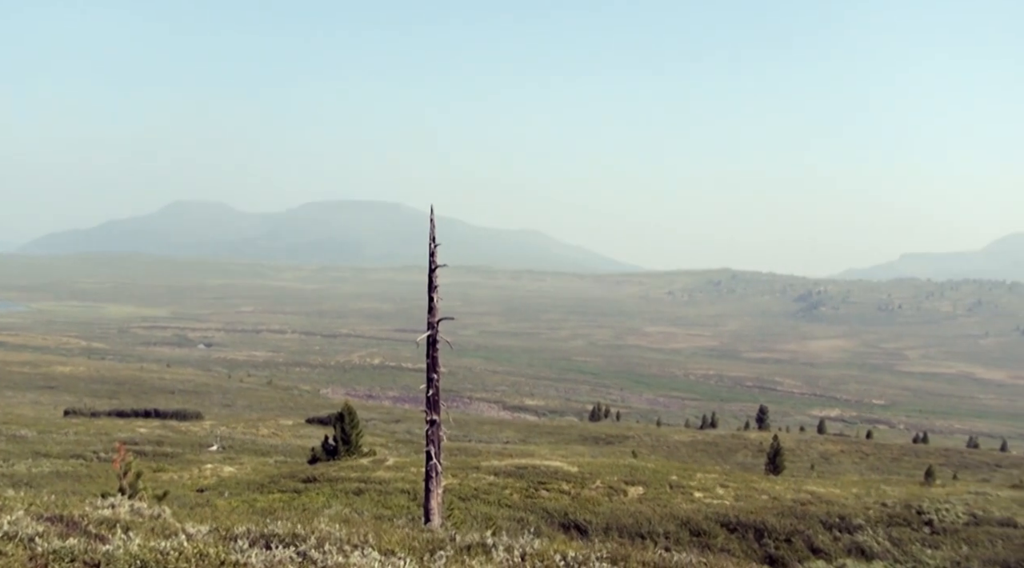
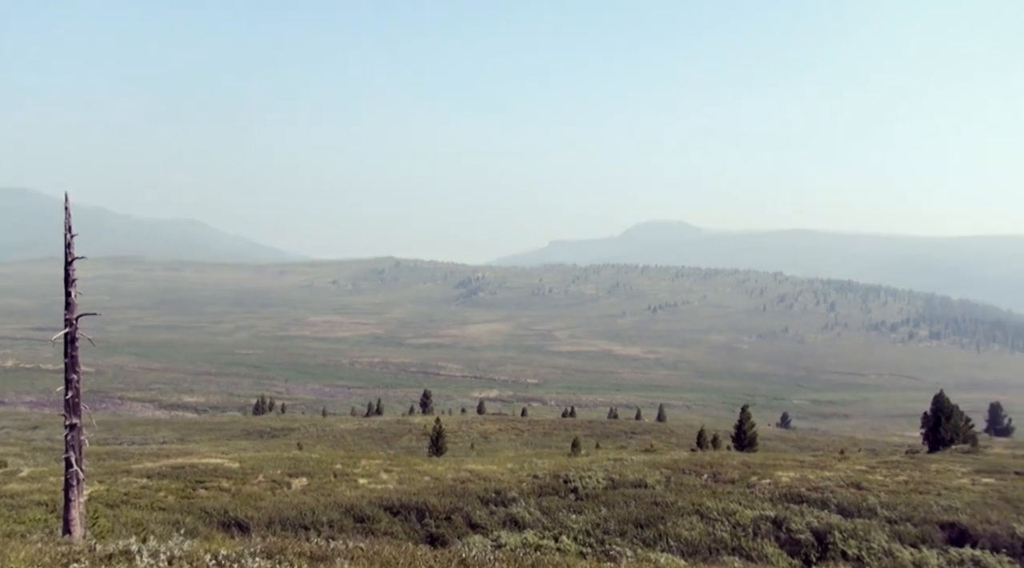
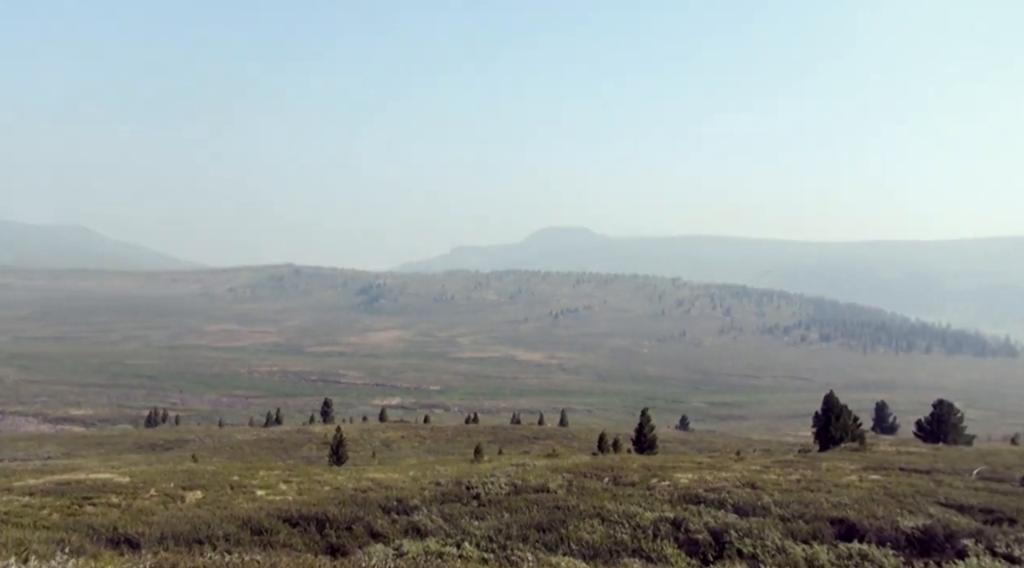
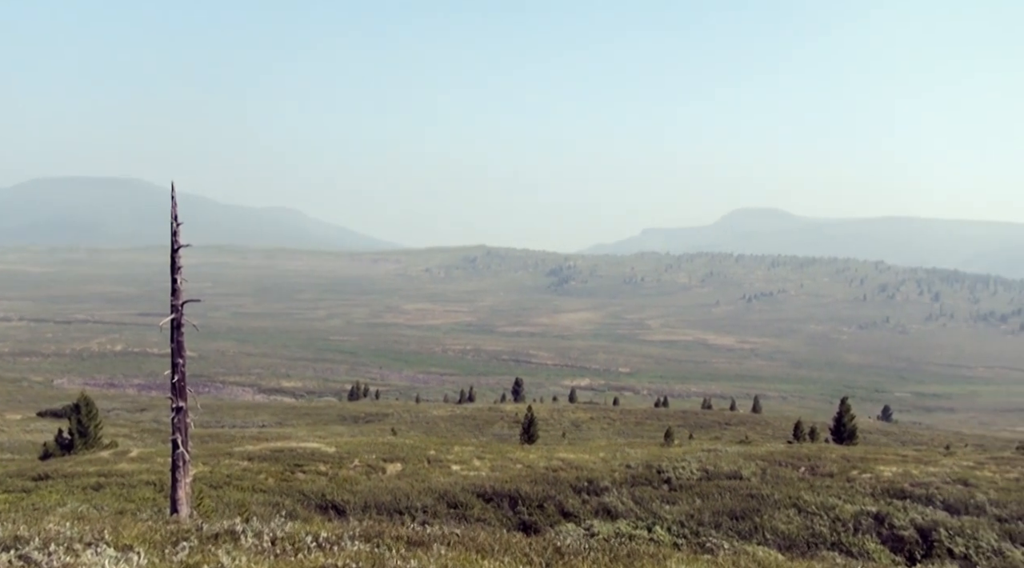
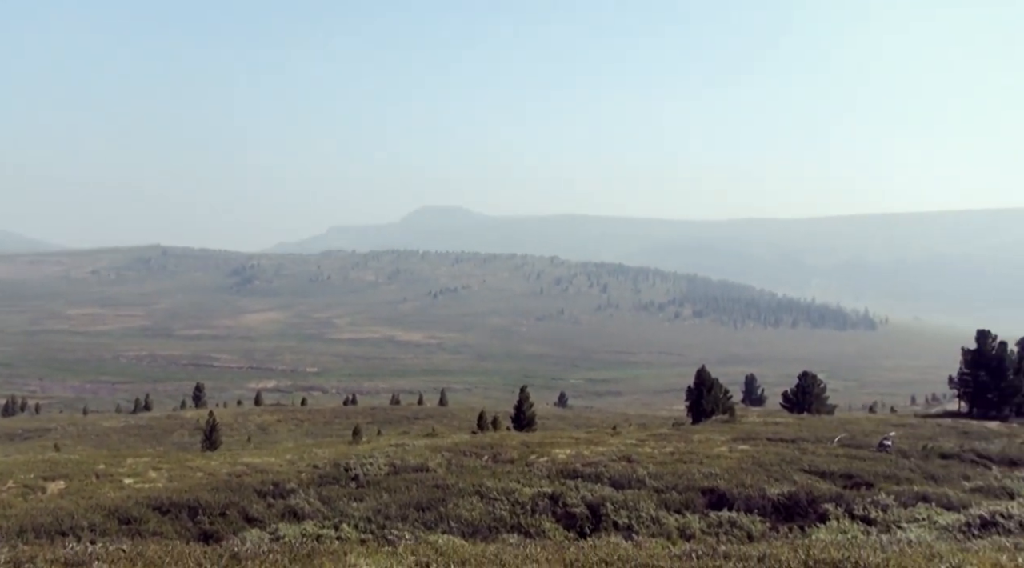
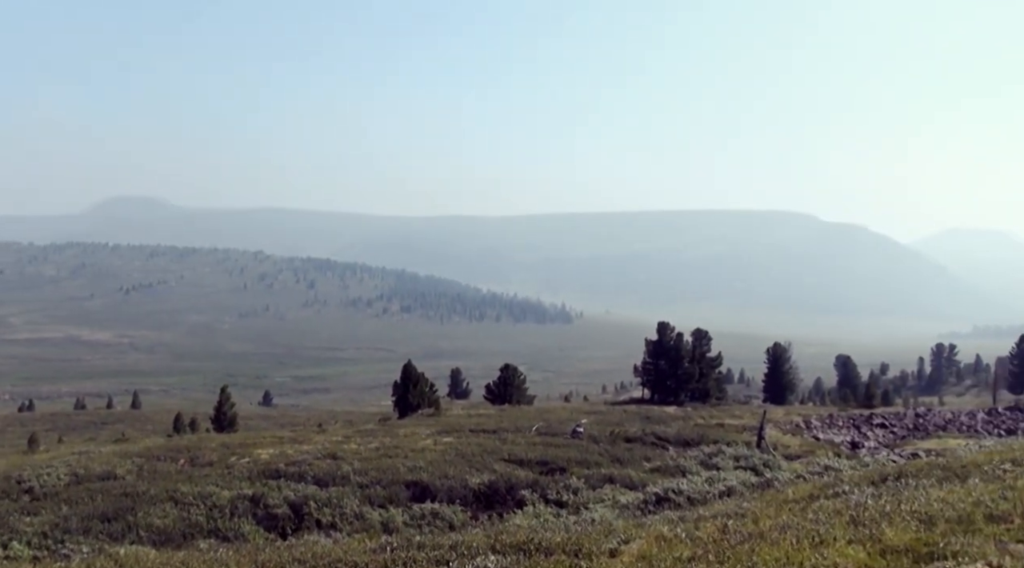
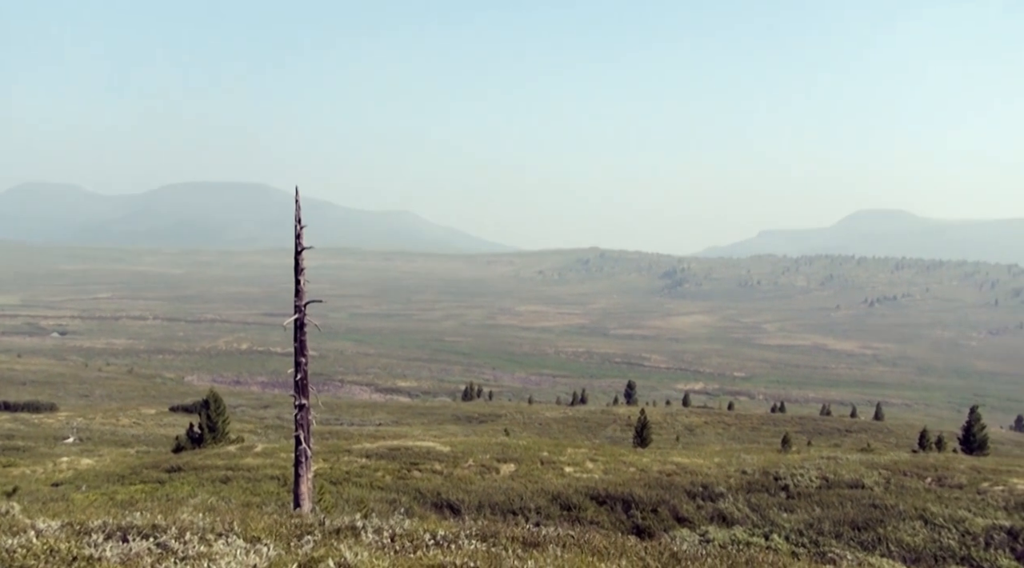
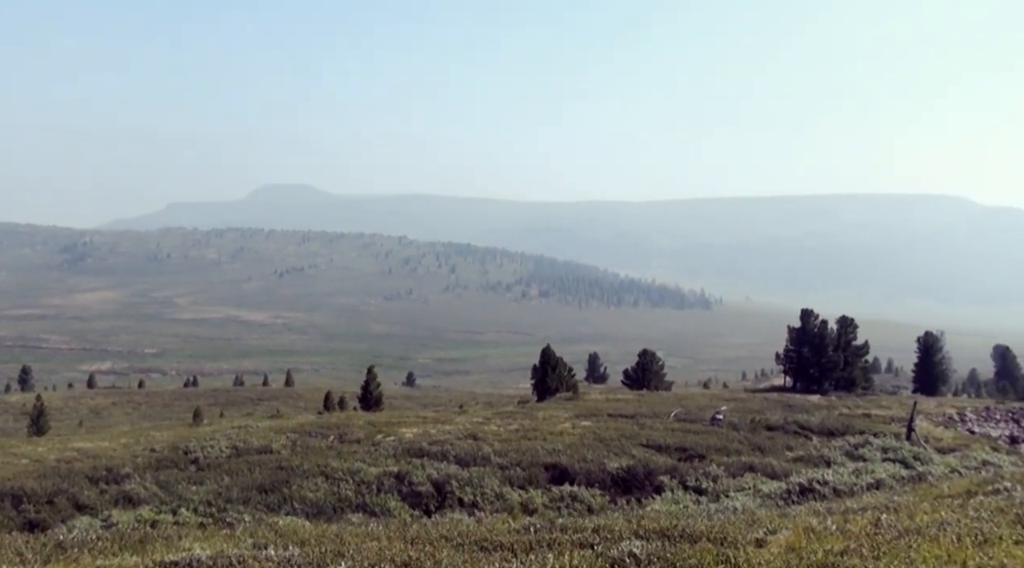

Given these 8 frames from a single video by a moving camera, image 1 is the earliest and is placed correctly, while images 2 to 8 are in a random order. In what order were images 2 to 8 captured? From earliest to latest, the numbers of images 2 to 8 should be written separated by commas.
7, 4, 2, 3, 5, 8, 6
